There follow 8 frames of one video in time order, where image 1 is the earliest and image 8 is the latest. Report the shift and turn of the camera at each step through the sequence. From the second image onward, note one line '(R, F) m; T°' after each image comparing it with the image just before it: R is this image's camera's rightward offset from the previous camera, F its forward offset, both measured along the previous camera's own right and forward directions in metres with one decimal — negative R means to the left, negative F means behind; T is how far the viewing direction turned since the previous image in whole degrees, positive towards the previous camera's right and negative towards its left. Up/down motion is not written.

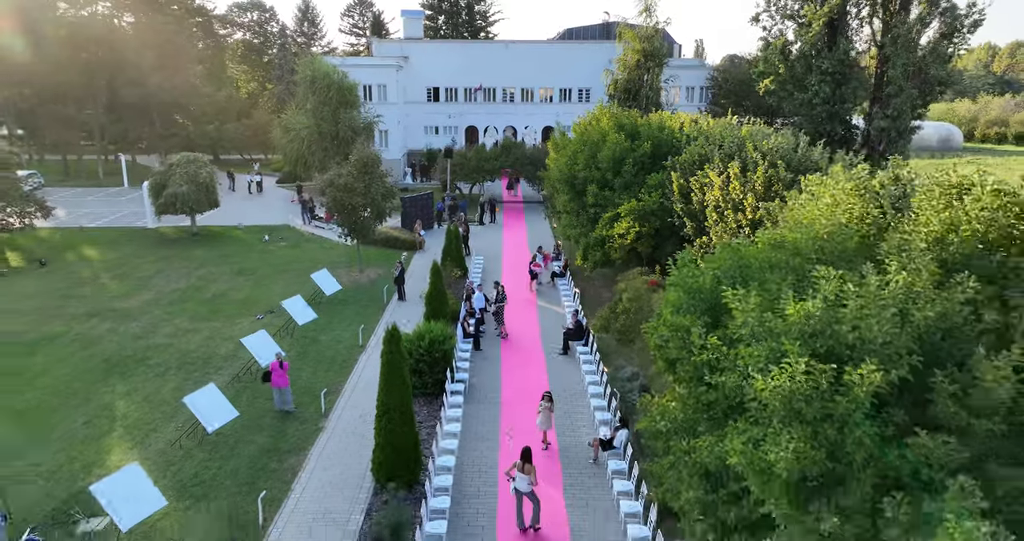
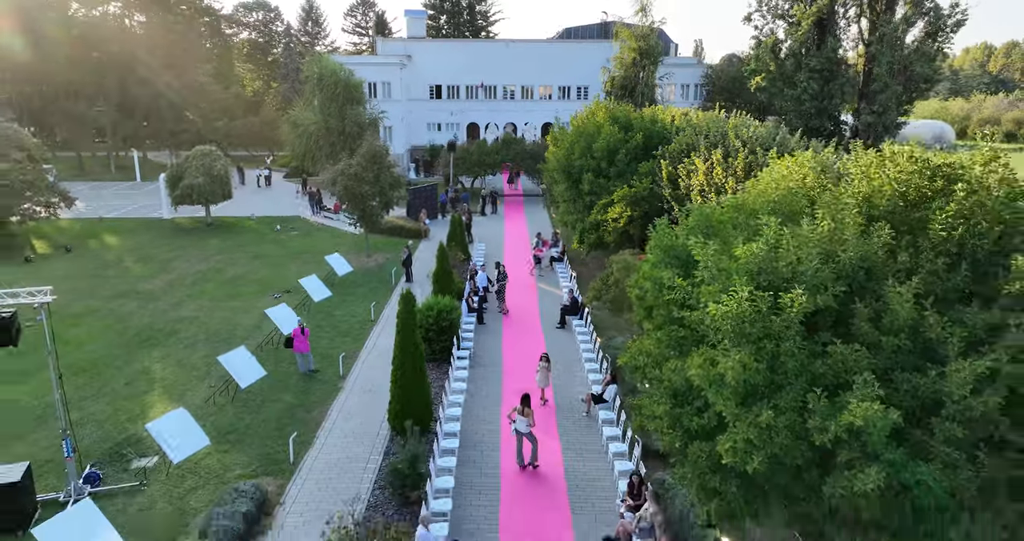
(0.0, -1.5) m; 0°
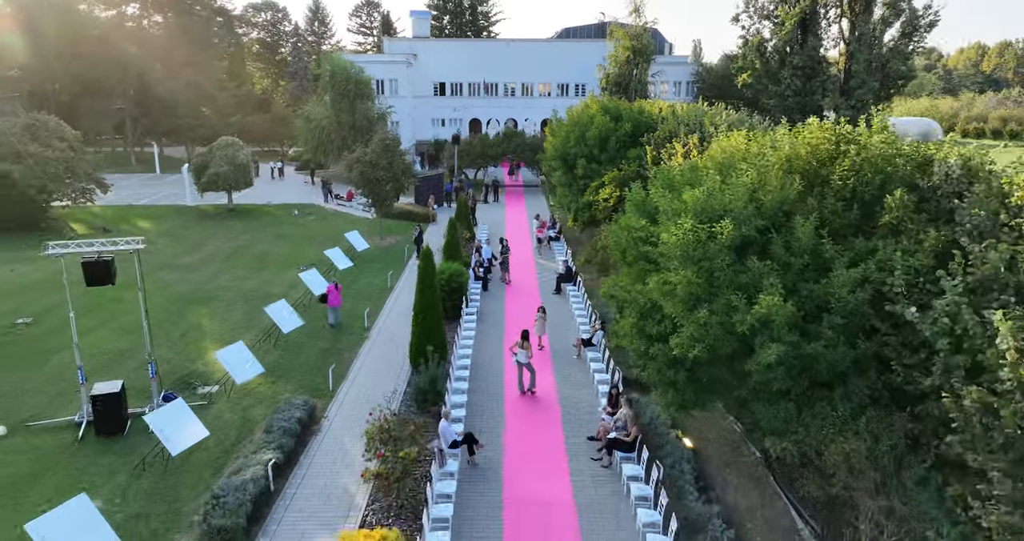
(0.0, -2.5) m; 0°
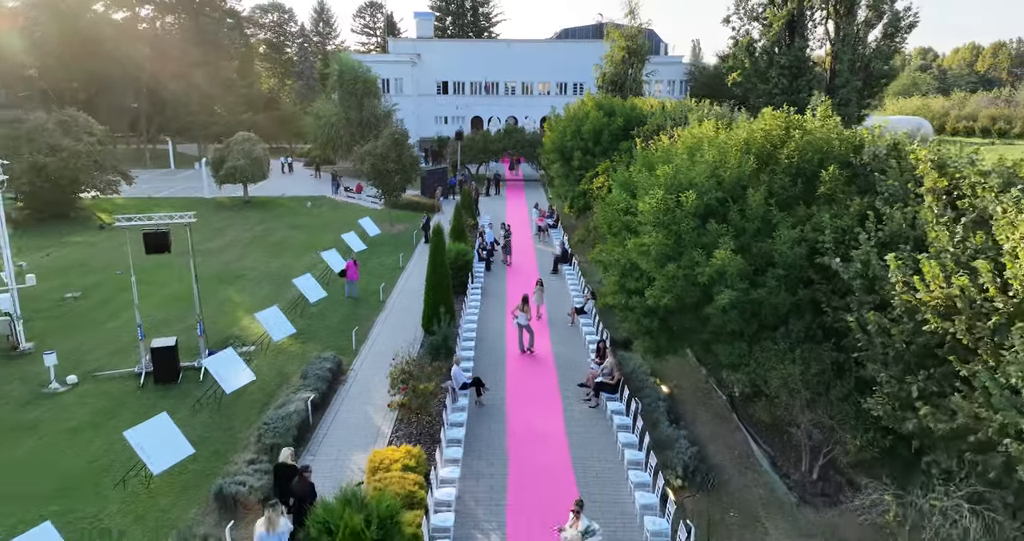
(0.0, -2.1) m; 0°
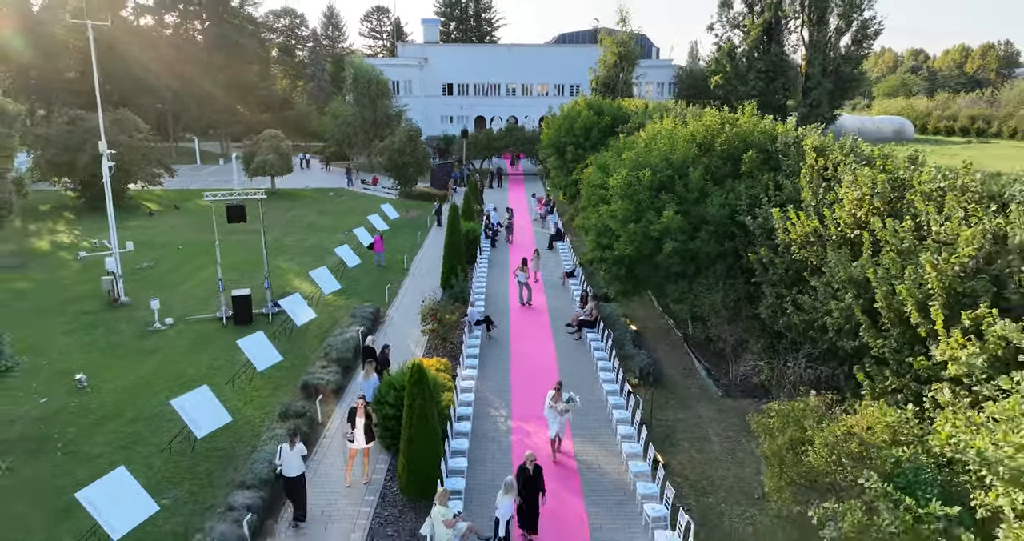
(-0.1, -4.1) m; 0°
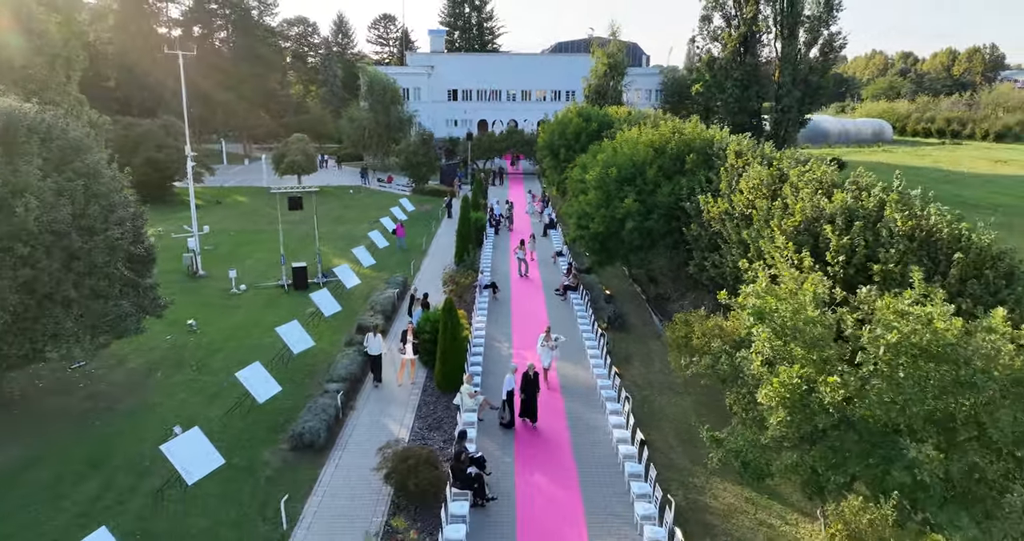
(0.0, -5.2) m; 0°
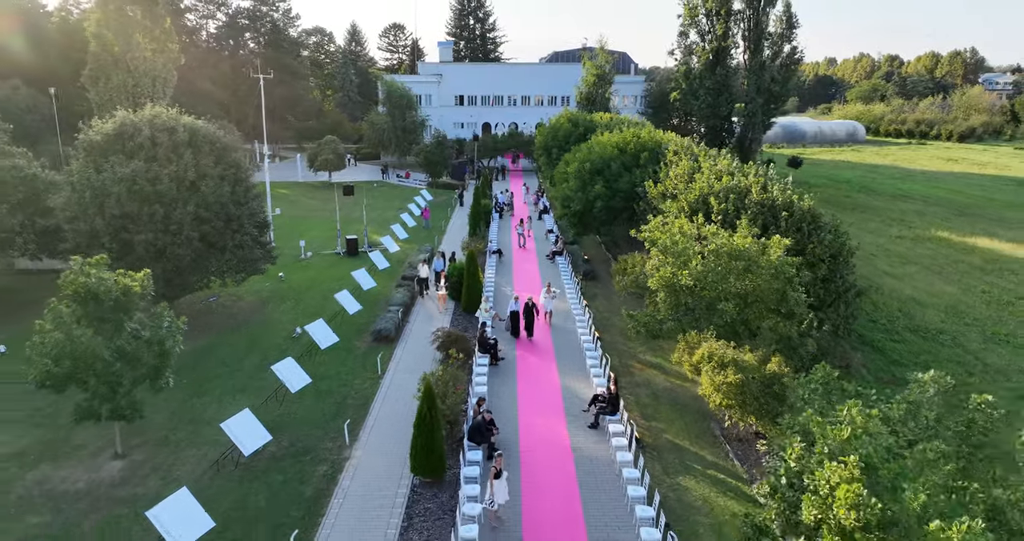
(0.0, -7.7) m; 0°
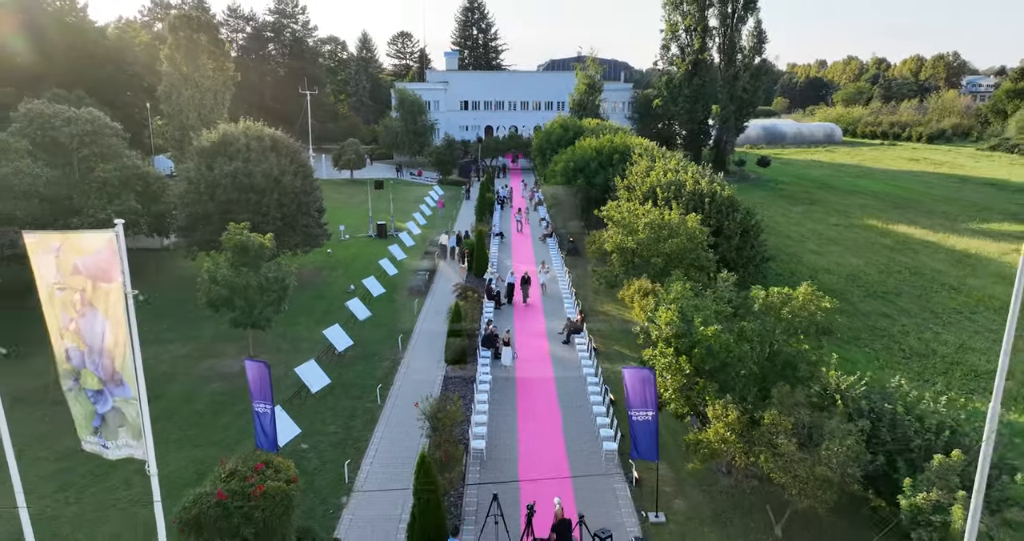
(+0.1, -7.5) m; 0°
